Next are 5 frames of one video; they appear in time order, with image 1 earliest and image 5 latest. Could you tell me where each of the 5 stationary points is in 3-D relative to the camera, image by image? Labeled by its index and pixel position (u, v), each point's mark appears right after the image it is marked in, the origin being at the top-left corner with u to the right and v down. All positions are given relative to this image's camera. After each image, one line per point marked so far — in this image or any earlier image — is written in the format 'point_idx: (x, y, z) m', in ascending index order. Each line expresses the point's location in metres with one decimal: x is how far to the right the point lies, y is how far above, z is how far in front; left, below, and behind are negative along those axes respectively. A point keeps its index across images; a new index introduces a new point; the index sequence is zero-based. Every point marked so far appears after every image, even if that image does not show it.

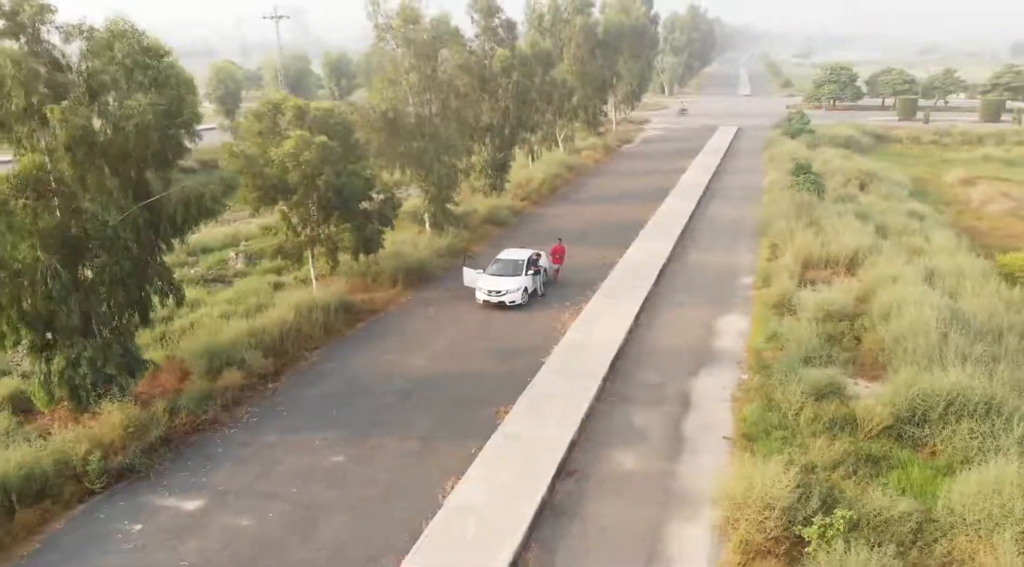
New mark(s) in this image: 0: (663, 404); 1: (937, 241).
0: (+2.2, -1.7, +12.3) m
1: (+9.6, +1.0, +19.1) m
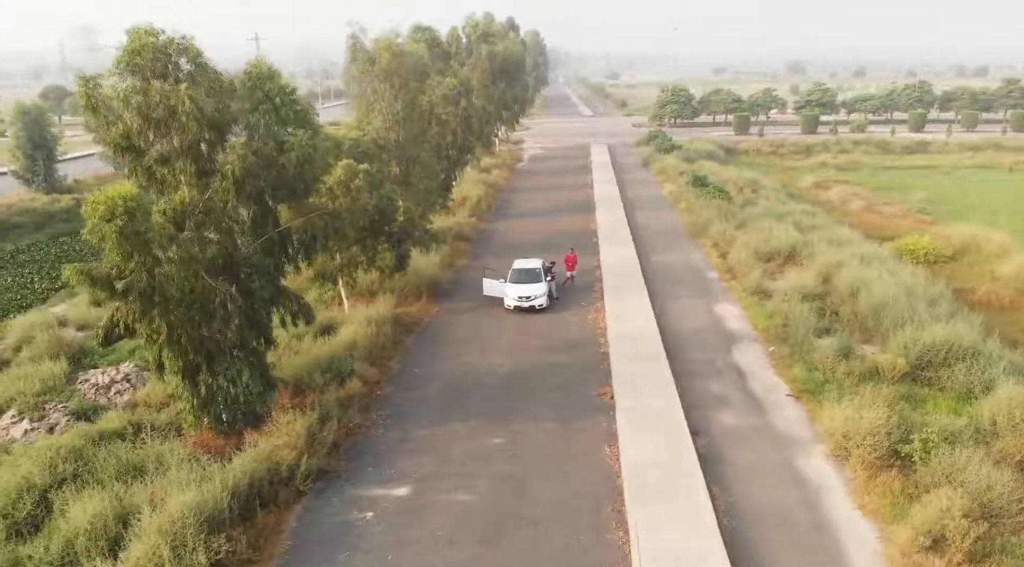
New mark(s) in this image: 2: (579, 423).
0: (+3.8, -1.6, +14.9) m
1: (+9.1, +1.4, +23.4) m
2: (+1.1, -2.2, +13.2) m
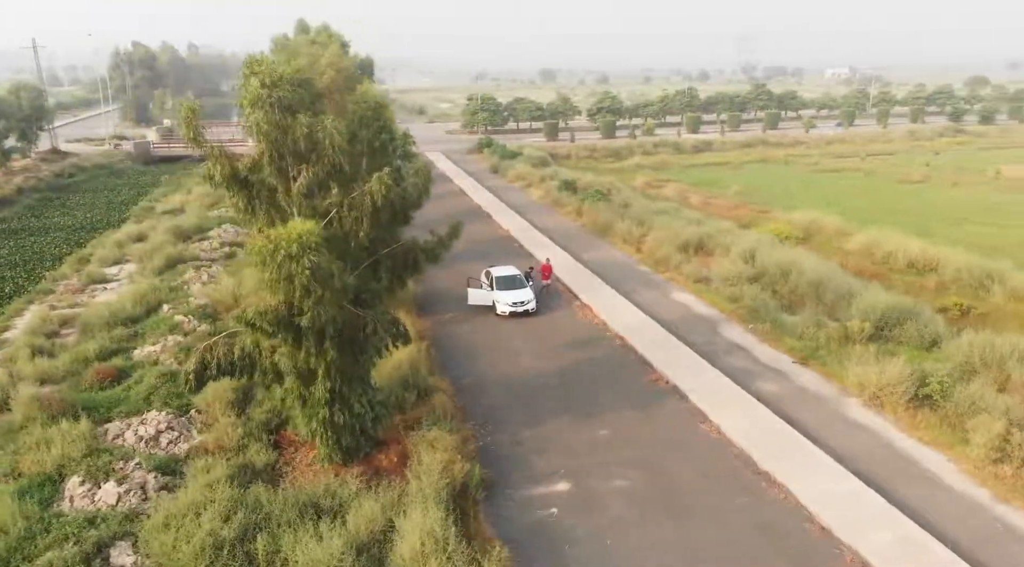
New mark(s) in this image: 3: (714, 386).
0: (+4.5, -1.4, +17.3) m
1: (+6.7, +1.9, +26.9) m
2: (+2.5, -2.1, +14.8) m
3: (+3.6, -1.9, +15.3) m
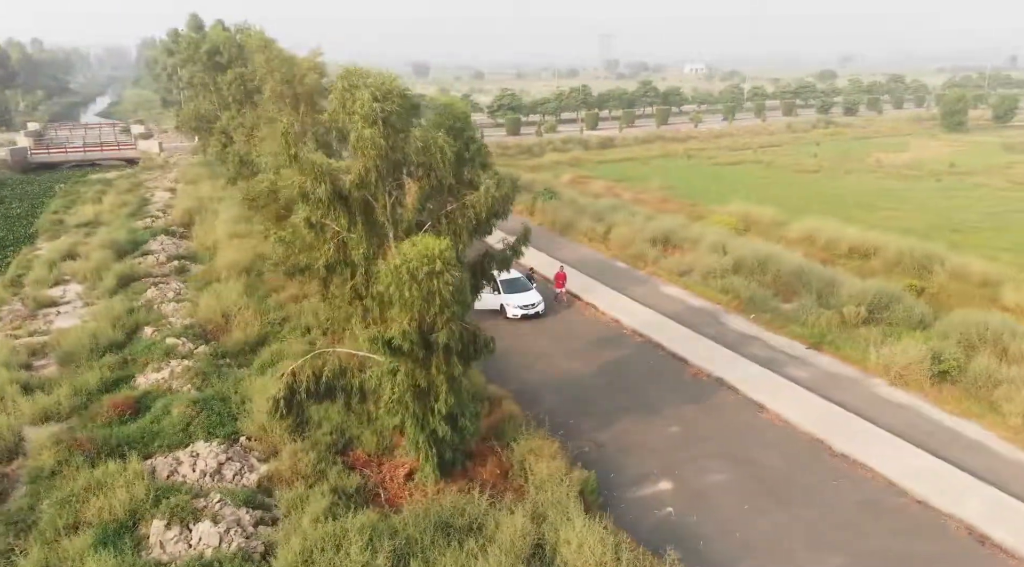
0: (+5.1, -1.2, +18.2) m
1: (+5.4, +2.1, +28.0) m
2: (+3.6, -2.1, +15.4) m
3: (+4.6, -1.8, +16.1) m
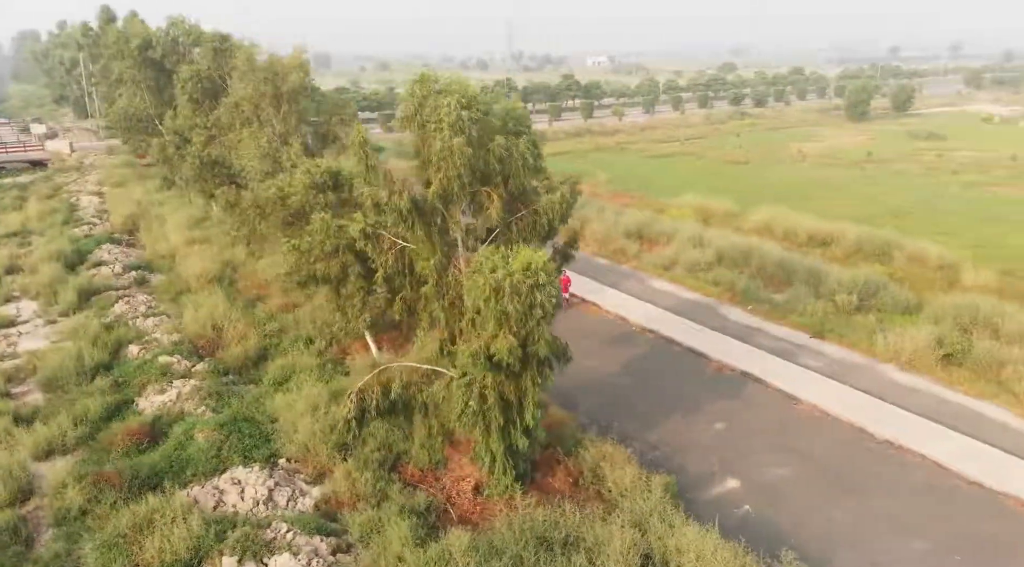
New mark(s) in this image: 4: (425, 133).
0: (+5.3, -1.1, +18.6) m
1: (+4.3, +2.4, +28.4) m
2: (+4.2, -2.0, +15.7) m
3: (+5.1, -1.6, +16.5) m
4: (-1.1, +2.0, +10.9) m
